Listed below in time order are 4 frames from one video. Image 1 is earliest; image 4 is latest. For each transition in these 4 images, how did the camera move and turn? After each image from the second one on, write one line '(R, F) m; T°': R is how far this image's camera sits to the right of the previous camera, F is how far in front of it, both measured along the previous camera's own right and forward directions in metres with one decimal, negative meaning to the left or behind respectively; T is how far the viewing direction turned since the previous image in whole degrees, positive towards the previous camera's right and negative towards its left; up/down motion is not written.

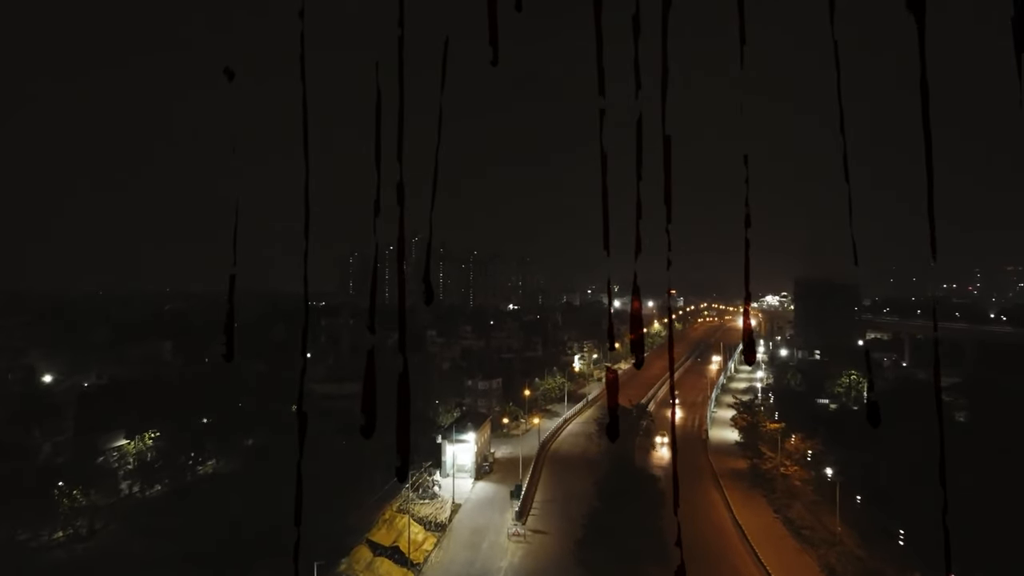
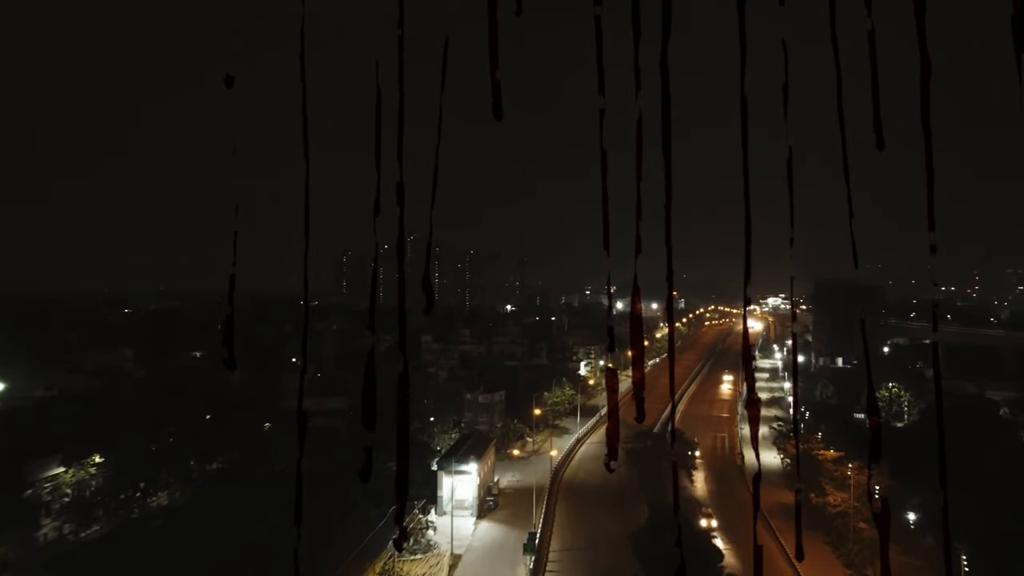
(-0.2, +1.7) m; 0°
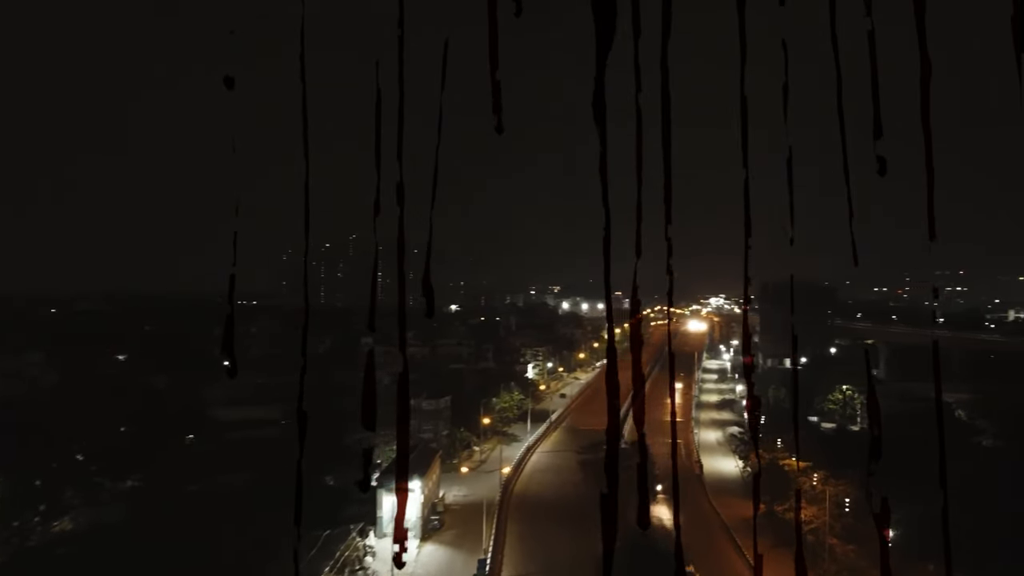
(+0.3, +0.7) m; +2°
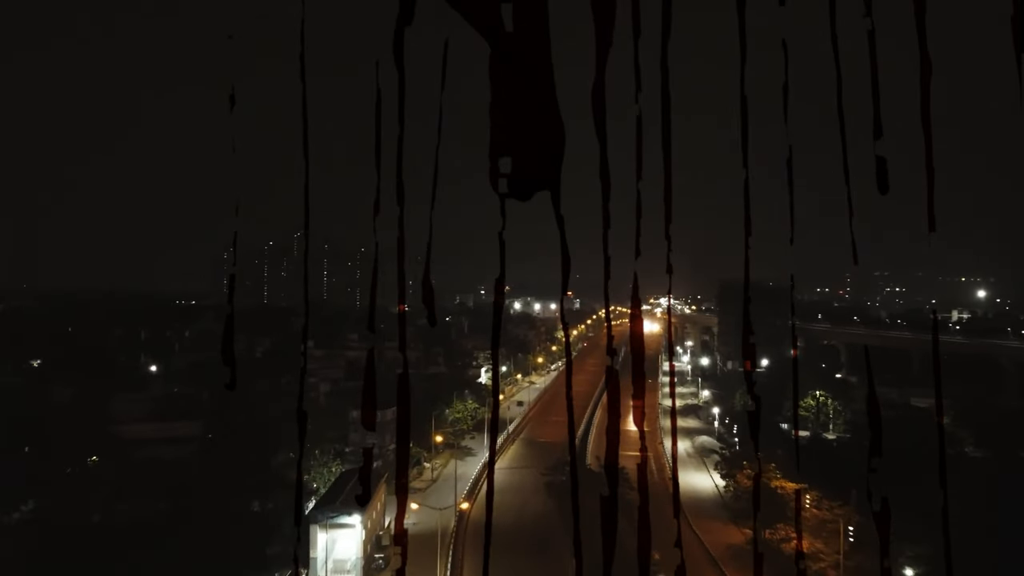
(+0.5, +1.0) m; 0°
